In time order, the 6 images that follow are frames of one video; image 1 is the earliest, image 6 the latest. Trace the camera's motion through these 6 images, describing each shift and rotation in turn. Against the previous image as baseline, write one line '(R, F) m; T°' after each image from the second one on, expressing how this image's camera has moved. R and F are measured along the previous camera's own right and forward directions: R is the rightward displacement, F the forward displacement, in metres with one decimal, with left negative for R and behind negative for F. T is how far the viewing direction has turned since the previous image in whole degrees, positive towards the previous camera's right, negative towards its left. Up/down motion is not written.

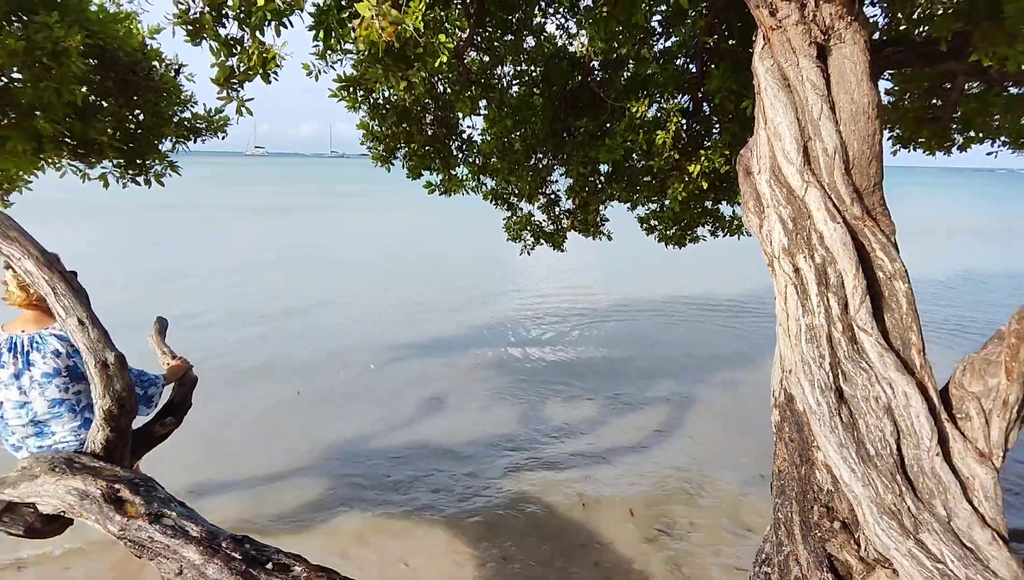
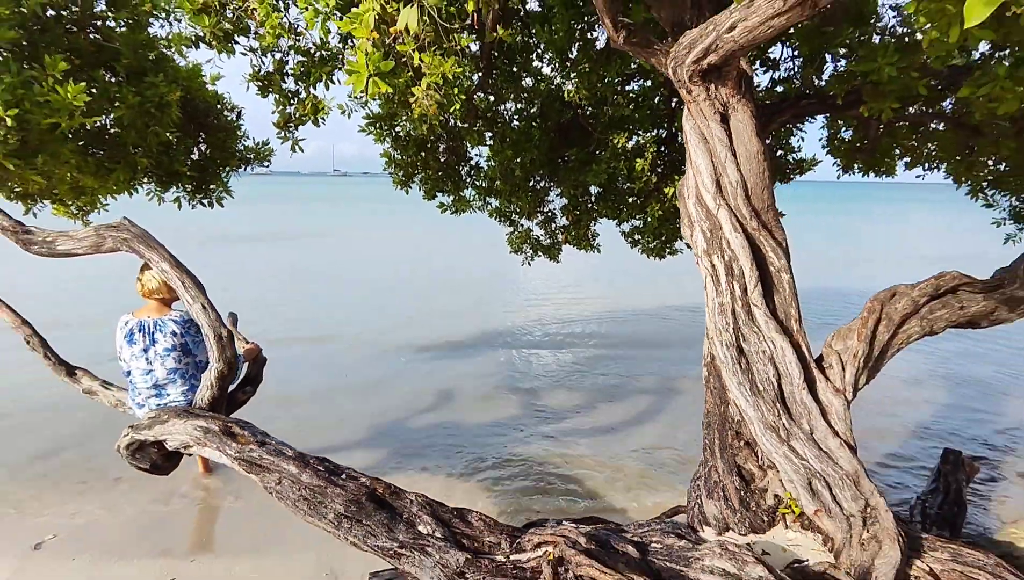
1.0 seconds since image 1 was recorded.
(0.0, -0.9) m; 0°
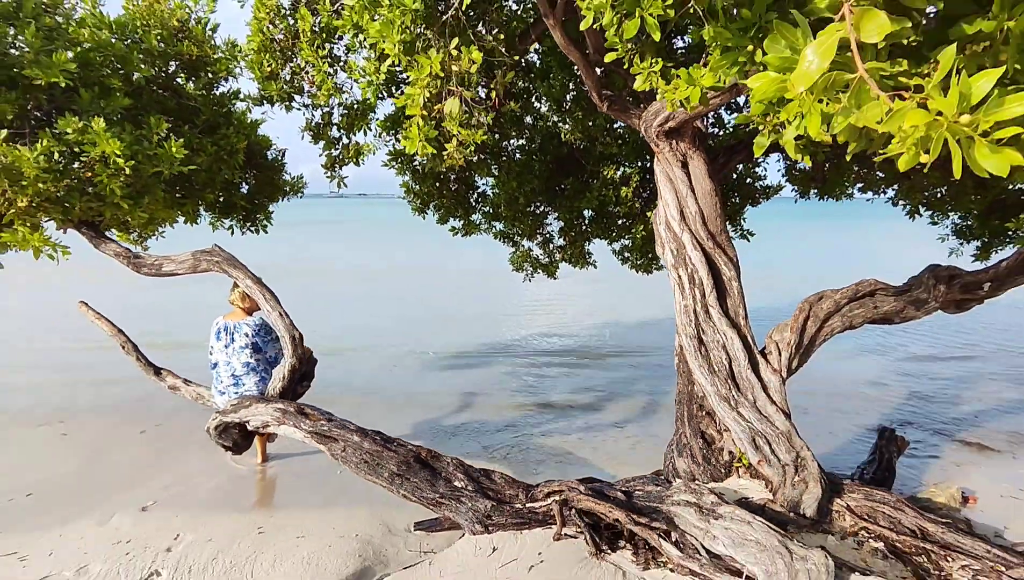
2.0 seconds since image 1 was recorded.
(-0.1, -0.8) m; 0°
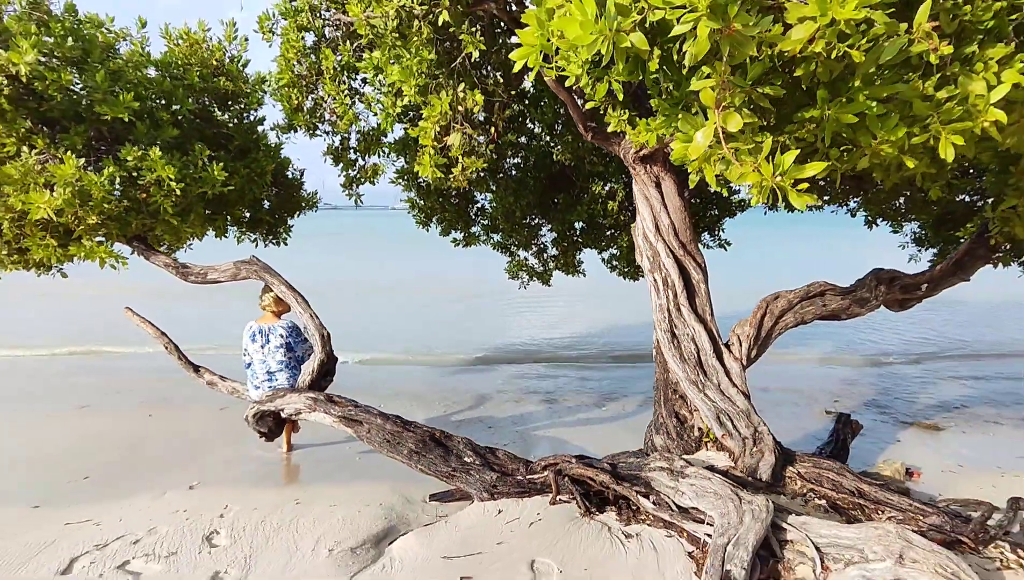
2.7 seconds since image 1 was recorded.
(0.0, -0.6) m; +1°
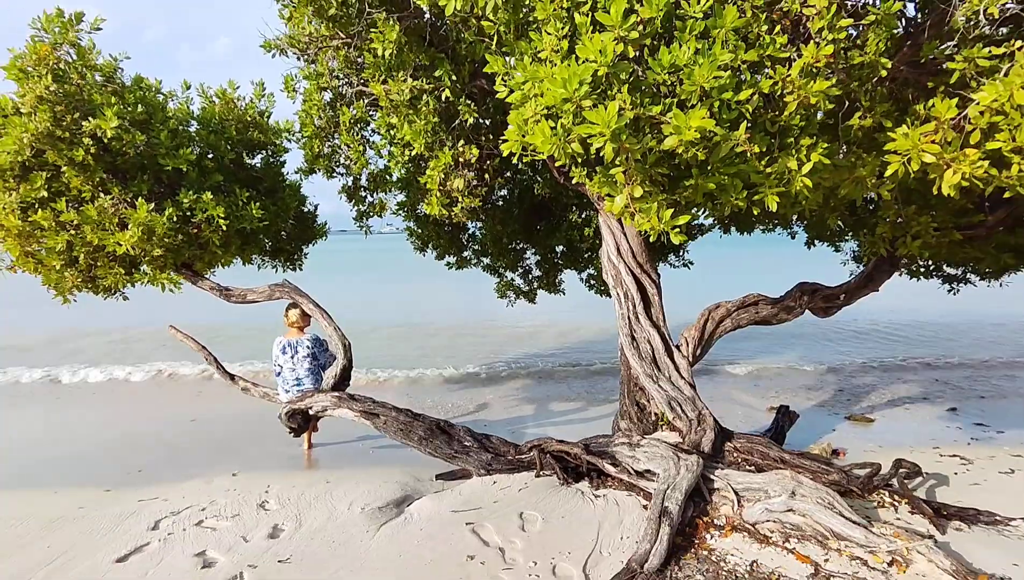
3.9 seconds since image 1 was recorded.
(0.0, -1.0) m; +1°
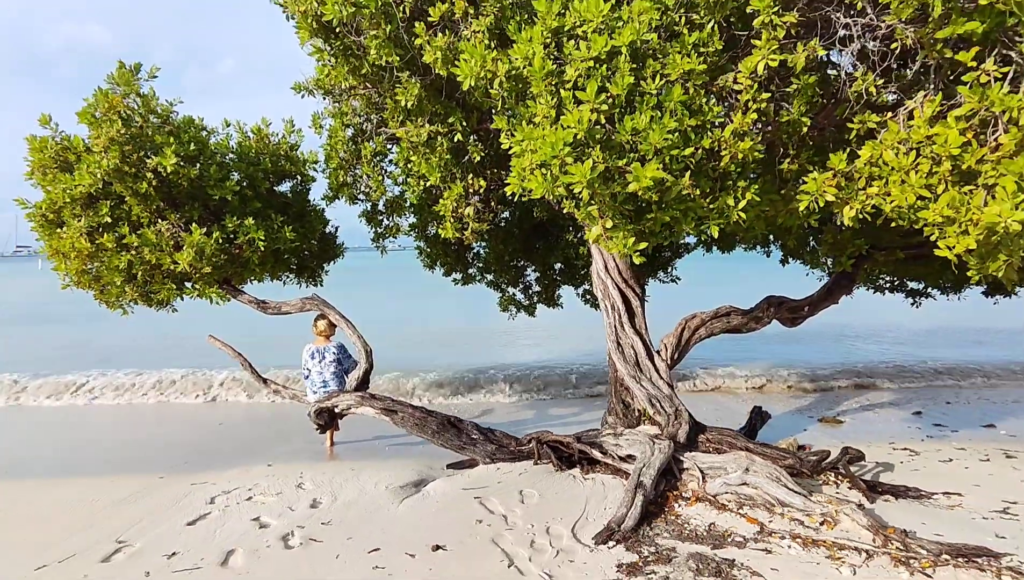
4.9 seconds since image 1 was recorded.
(0.0, -0.8) m; 0°
